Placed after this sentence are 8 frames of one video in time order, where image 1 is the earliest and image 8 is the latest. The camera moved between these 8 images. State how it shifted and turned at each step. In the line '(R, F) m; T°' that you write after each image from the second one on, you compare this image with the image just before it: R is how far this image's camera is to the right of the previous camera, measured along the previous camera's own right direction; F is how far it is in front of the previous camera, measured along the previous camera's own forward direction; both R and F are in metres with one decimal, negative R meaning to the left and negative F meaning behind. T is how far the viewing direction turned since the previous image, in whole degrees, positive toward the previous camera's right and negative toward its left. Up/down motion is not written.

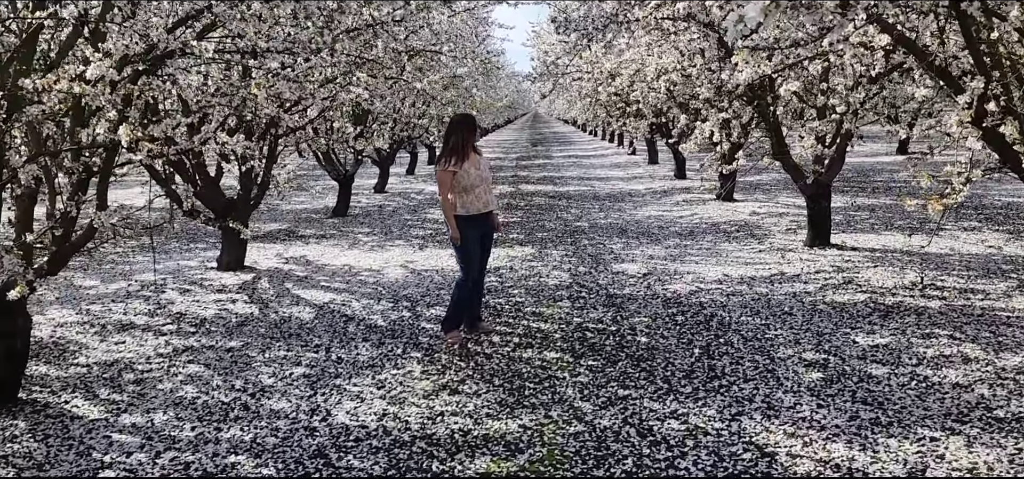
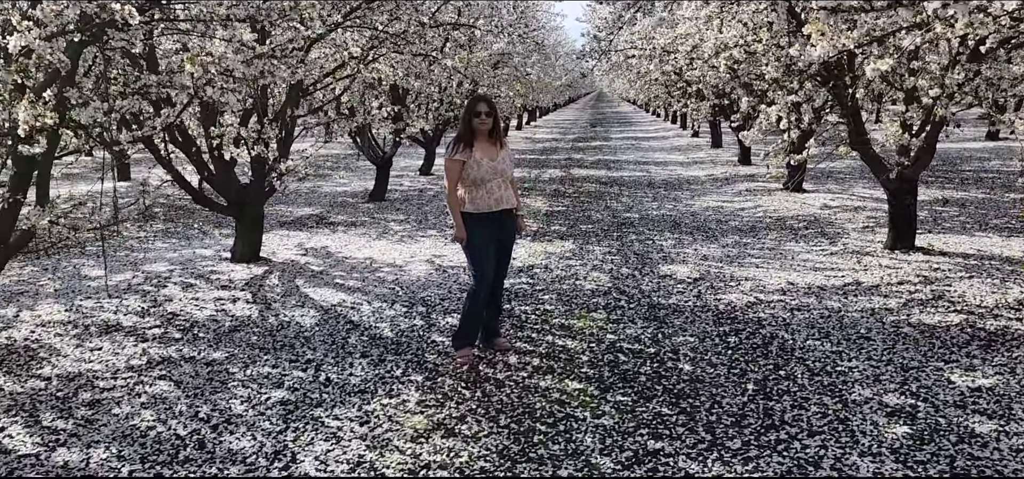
(+0.3, +1.0) m; -4°
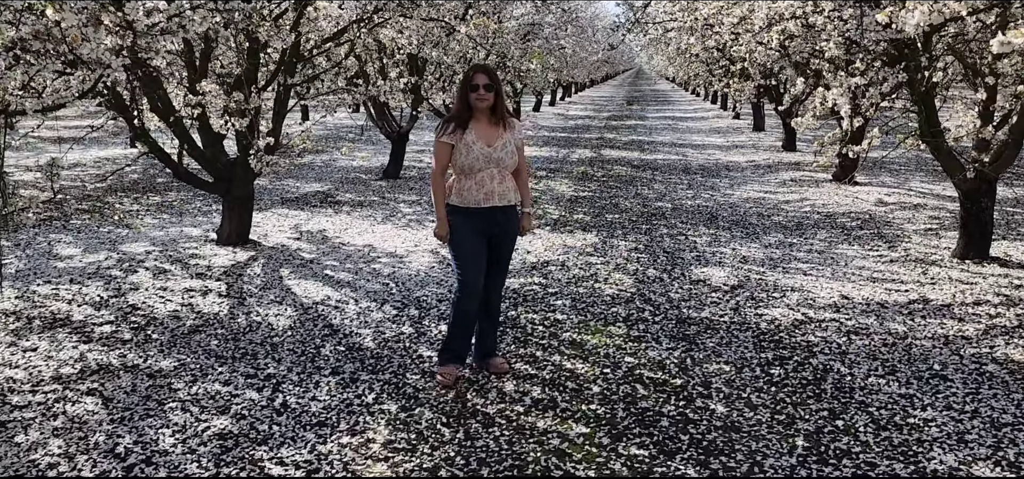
(+0.2, +1.0) m; -2°
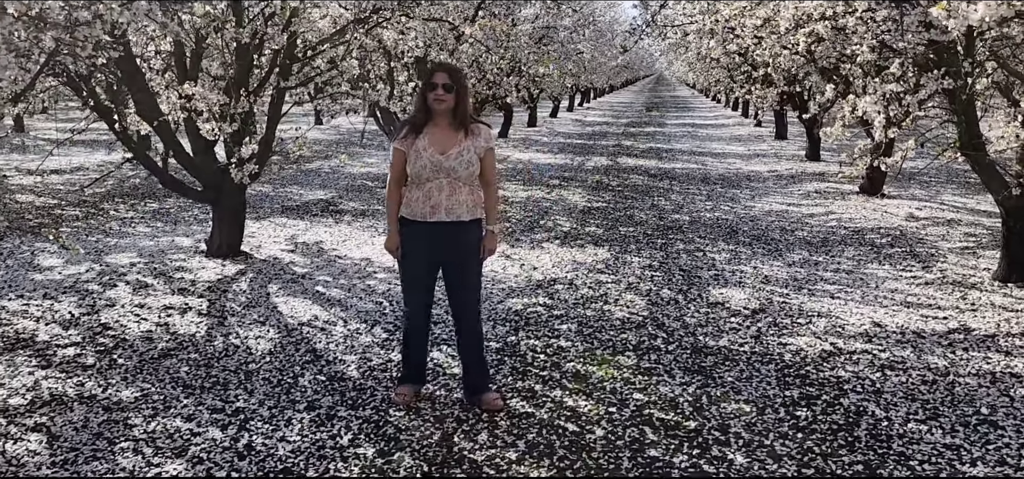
(+0.1, +0.5) m; -1°
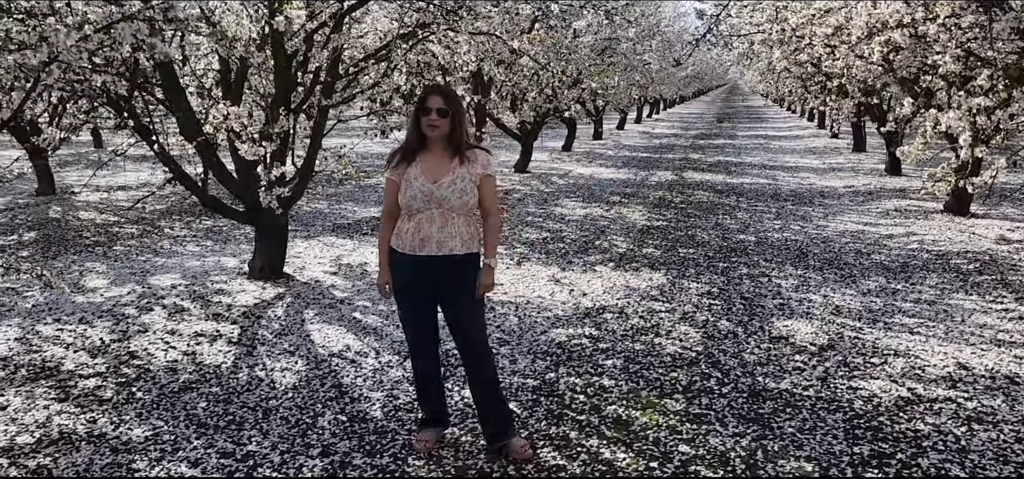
(+0.2, +0.4) m; -5°
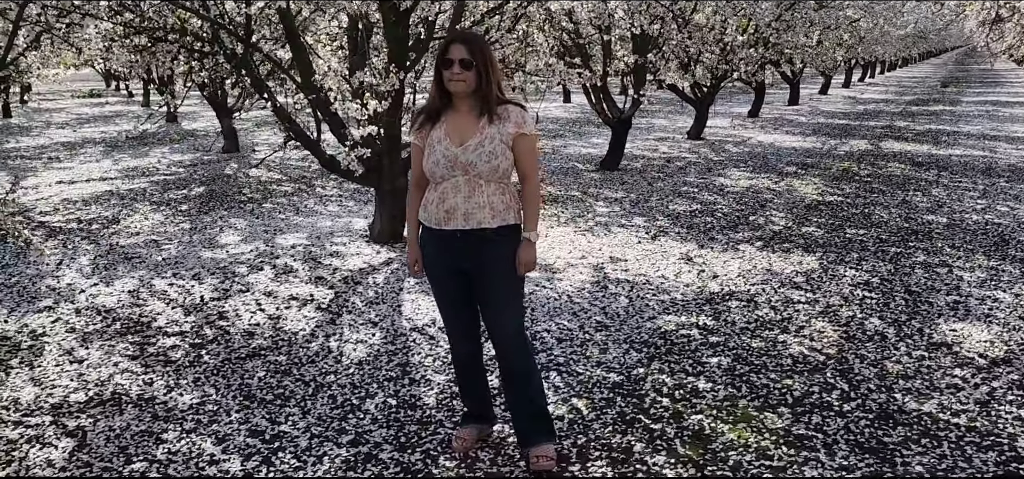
(+0.6, +0.7) m; -14°
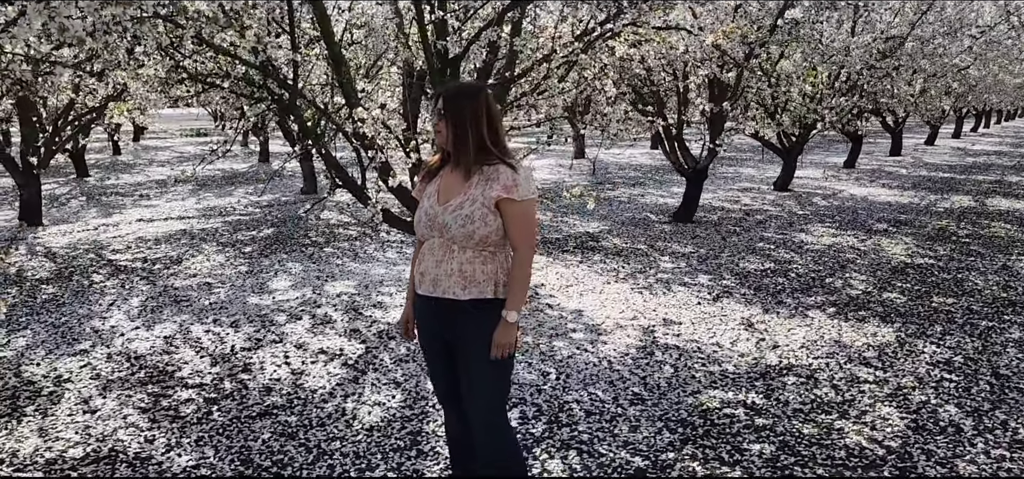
(+0.4, +0.3) m; -7°
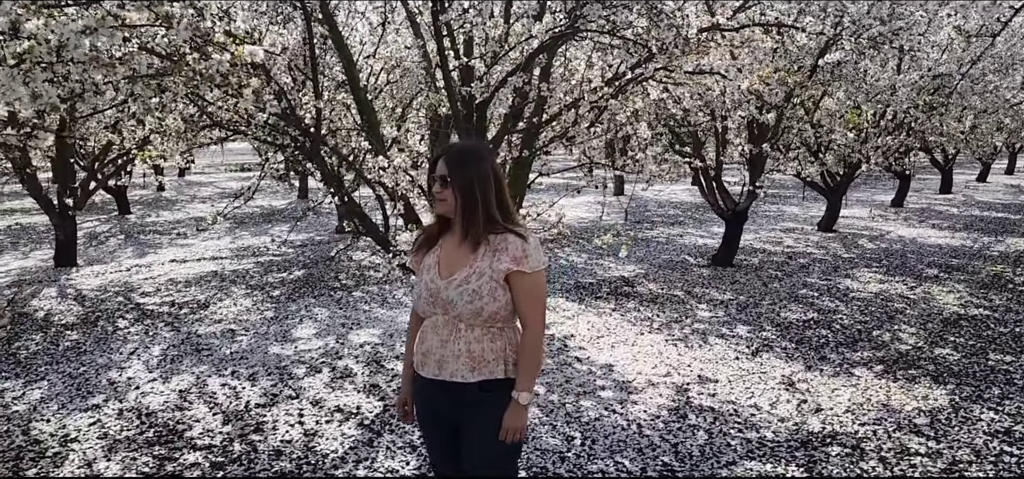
(+0.1, +0.2) m; -3°
